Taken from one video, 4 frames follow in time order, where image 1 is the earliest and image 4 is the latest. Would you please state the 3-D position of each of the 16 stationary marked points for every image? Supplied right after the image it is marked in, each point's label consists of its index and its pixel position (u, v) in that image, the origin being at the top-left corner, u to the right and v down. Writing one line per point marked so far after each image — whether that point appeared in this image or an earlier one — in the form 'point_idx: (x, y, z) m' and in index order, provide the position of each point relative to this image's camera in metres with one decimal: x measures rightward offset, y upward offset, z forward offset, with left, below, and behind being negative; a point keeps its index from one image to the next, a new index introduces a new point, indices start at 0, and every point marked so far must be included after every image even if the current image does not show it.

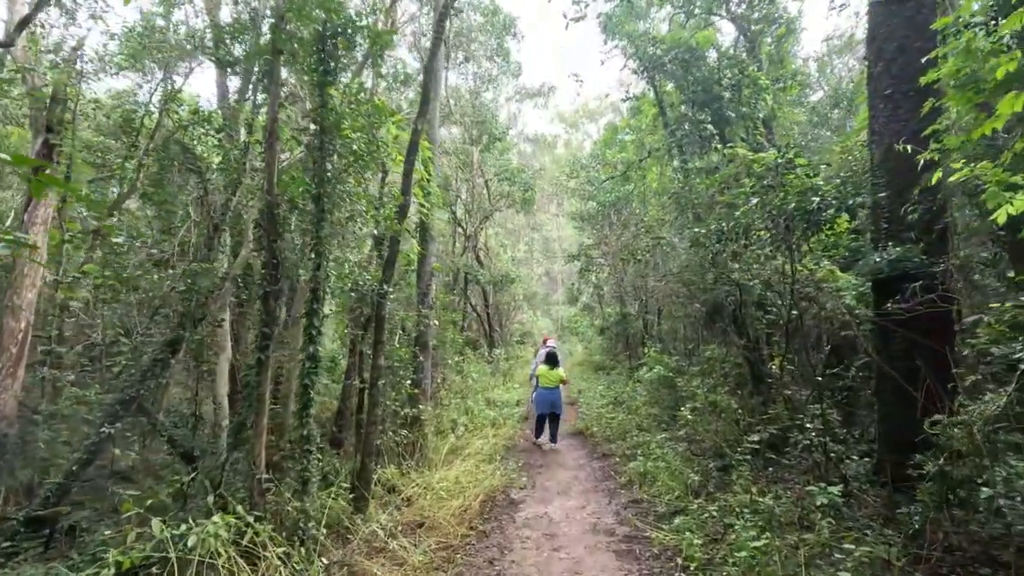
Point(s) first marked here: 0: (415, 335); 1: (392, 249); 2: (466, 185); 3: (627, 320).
0: (-1.7, -0.8, +9.2) m
1: (-1.4, +0.5, +6.2) m
2: (-1.6, +3.7, +19.1) m
3: (+3.5, -1.0, +16.2) m
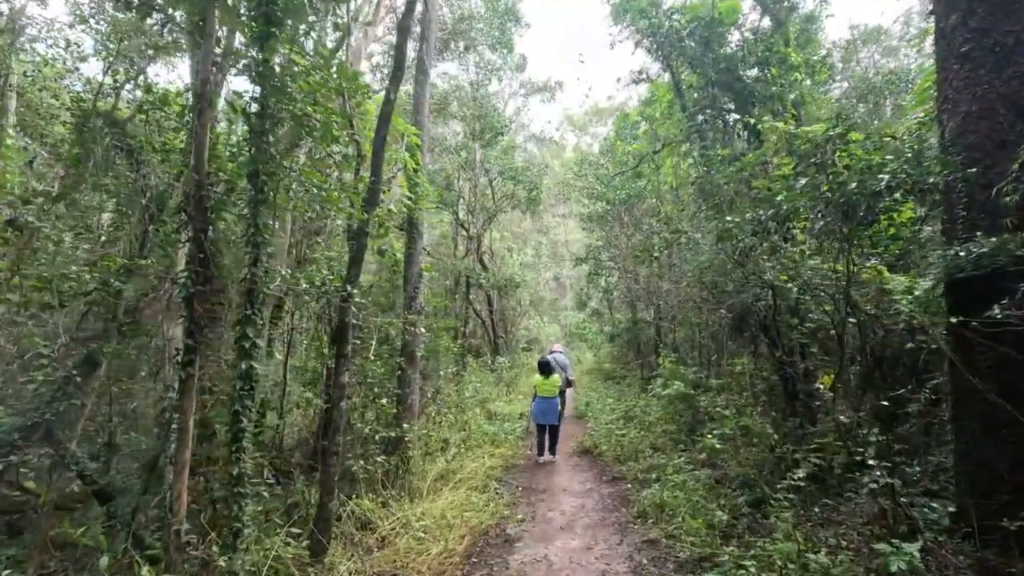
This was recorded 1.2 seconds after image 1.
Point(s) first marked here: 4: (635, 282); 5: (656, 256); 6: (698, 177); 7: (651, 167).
0: (-1.7, -0.9, +8.2) m
1: (-1.5, +0.4, +5.2) m
2: (-1.5, +3.5, +18.1) m
3: (+3.6, -1.1, +15.0) m
4: (+3.3, +0.2, +14.0) m
5: (+3.0, +0.7, +11.1) m
6: (+3.2, +1.9, +9.1) m
7: (+3.3, +2.9, +12.6) m
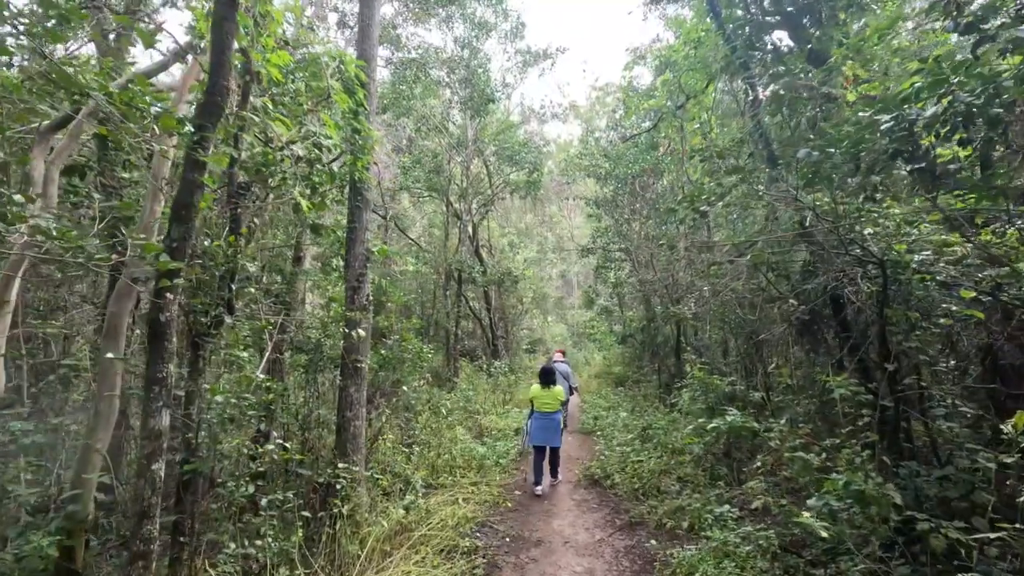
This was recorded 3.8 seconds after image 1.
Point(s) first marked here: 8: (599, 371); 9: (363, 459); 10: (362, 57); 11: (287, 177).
0: (-2.0, -0.7, +6.0) m
1: (-1.8, +0.6, +3.0) m
2: (-1.6, +3.7, +15.9) m
3: (+3.4, -0.9, +12.7) m
4: (+3.1, +0.4, +11.7) m
5: (+2.8, +0.9, +8.8) m
6: (+2.9, +2.1, +6.8) m
7: (+3.1, +3.1, +10.3) m
8: (+3.0, -2.8, +18.3) m
9: (-1.7, -2.0, +6.2) m
10: (-1.9, +3.0, +6.8) m
11: (-2.2, +1.1, +5.1) m
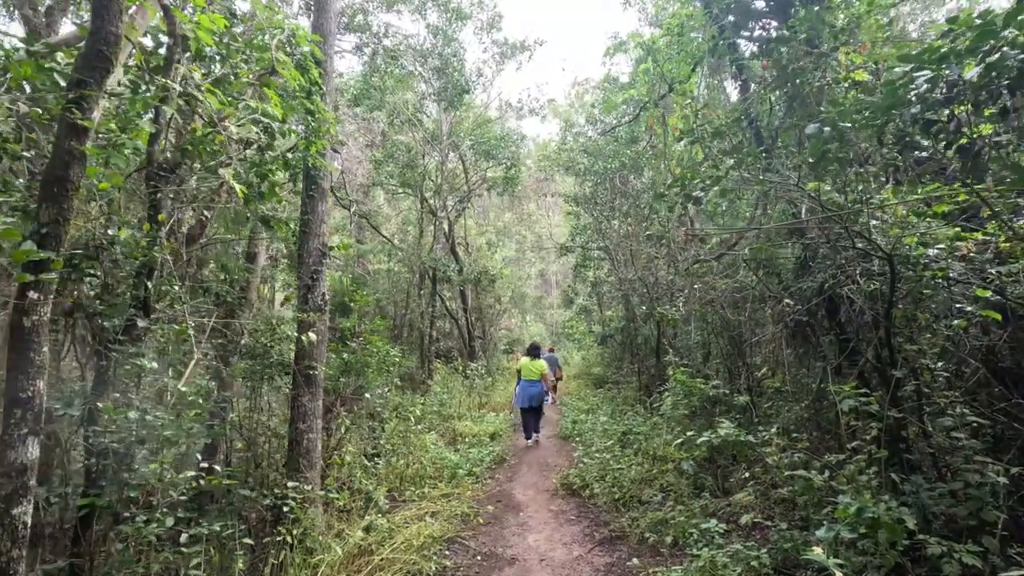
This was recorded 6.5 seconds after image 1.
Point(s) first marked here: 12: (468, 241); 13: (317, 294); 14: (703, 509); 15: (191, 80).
0: (-2.3, -0.7, +5.4) m
1: (-2.0, +0.6, +2.4) m
2: (-2.3, +3.7, +15.3) m
3: (+2.9, -0.9, +12.3) m
4: (+2.6, +0.4, +11.3) m
5: (+2.4, +0.9, +8.4) m
6: (+2.6, +2.1, +6.4) m
7: (+2.6, +3.1, +9.9) m
8: (+2.2, -2.8, +17.9) m
9: (-2.0, -2.0, +5.6) m
10: (-2.3, +3.0, +6.2) m
11: (-2.4, +1.1, +4.5) m
12: (-1.6, +1.7, +19.0) m
13: (-2.1, -0.1, +5.6) m
14: (+2.2, -2.6, +6.1) m
15: (-2.5, +1.6, +4.1) m
